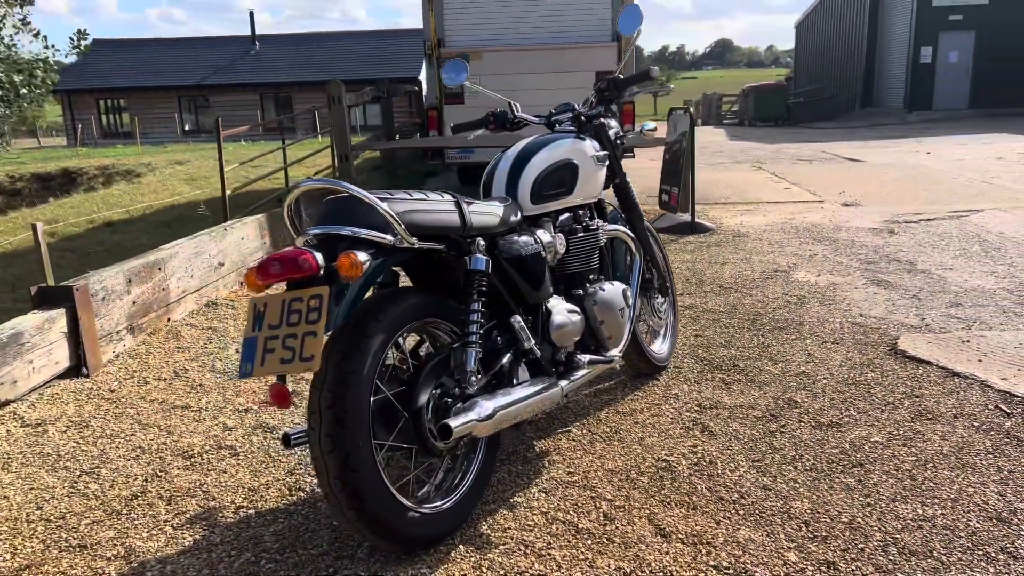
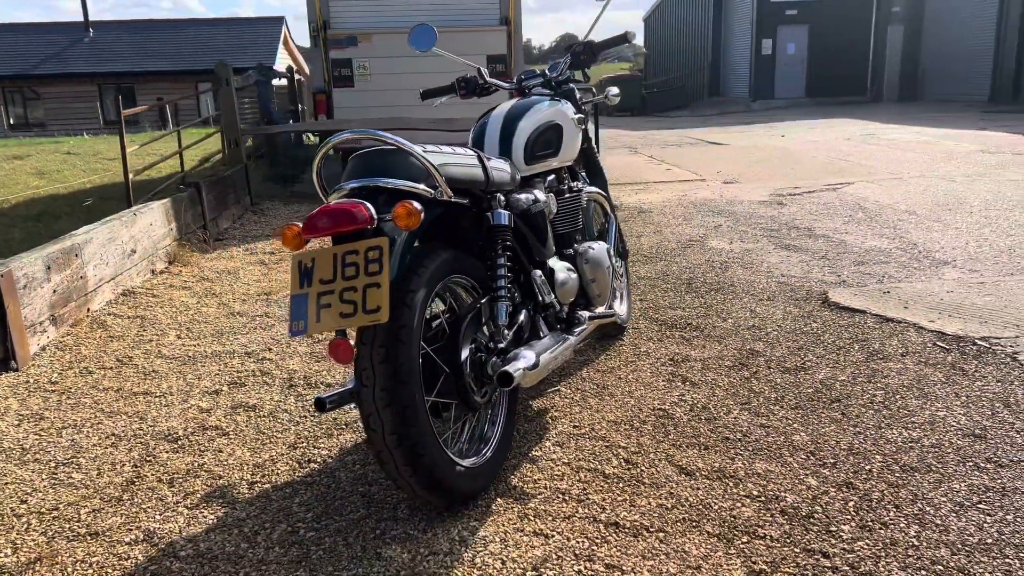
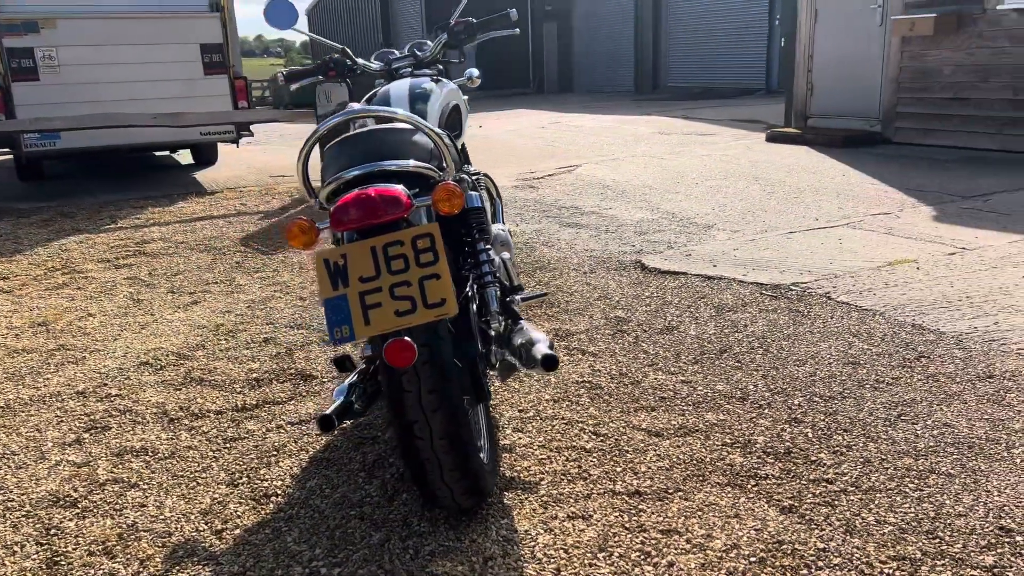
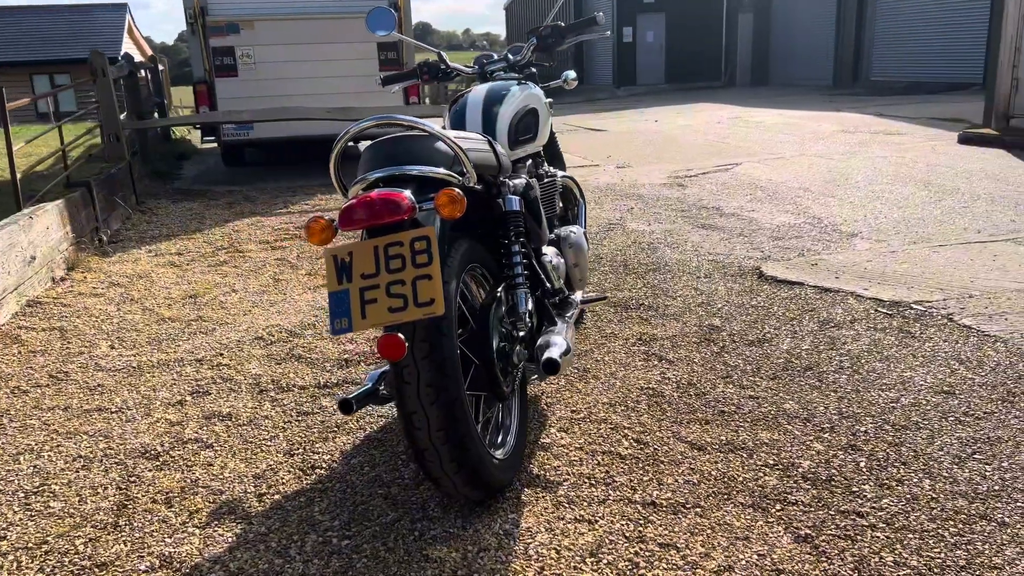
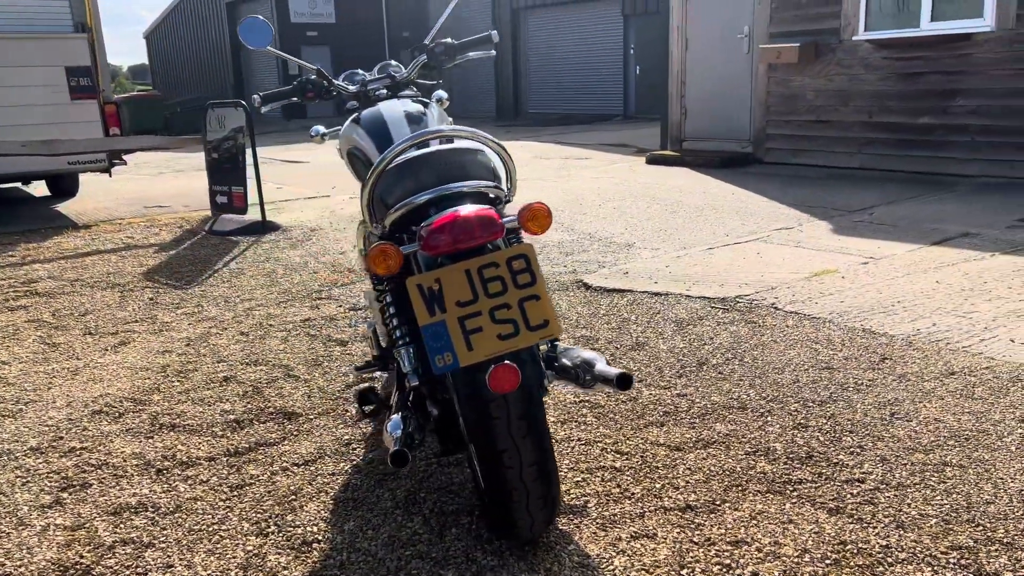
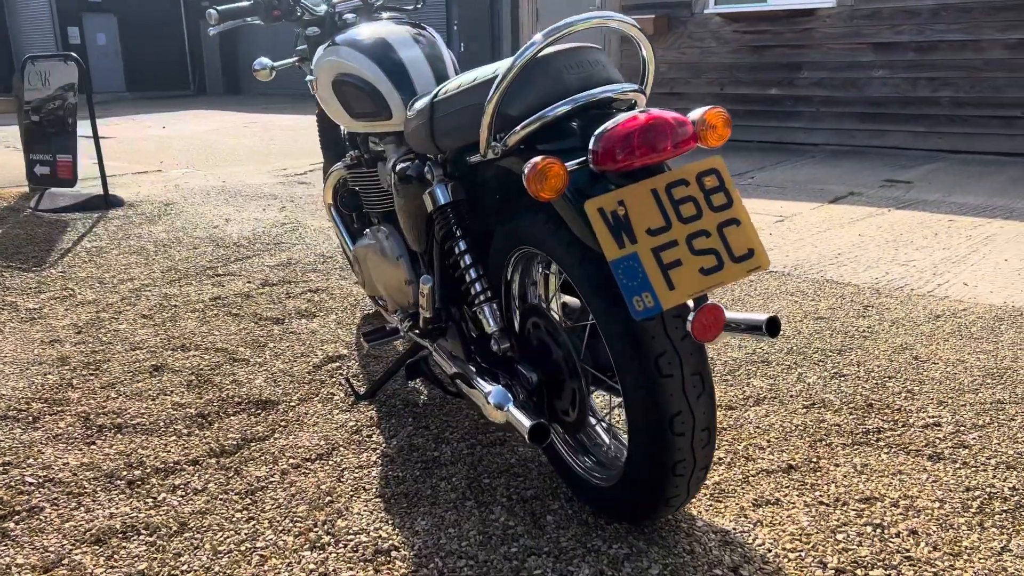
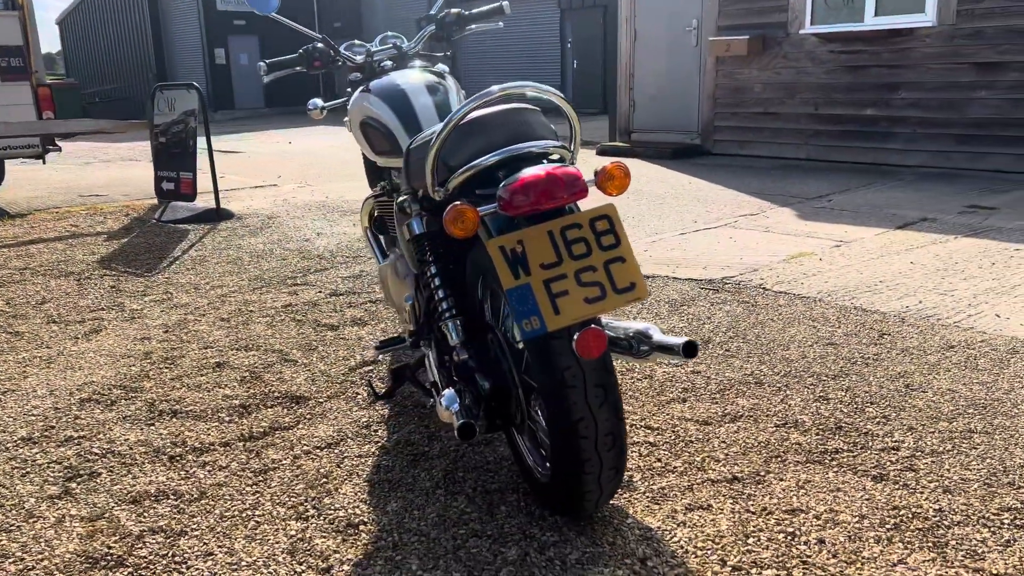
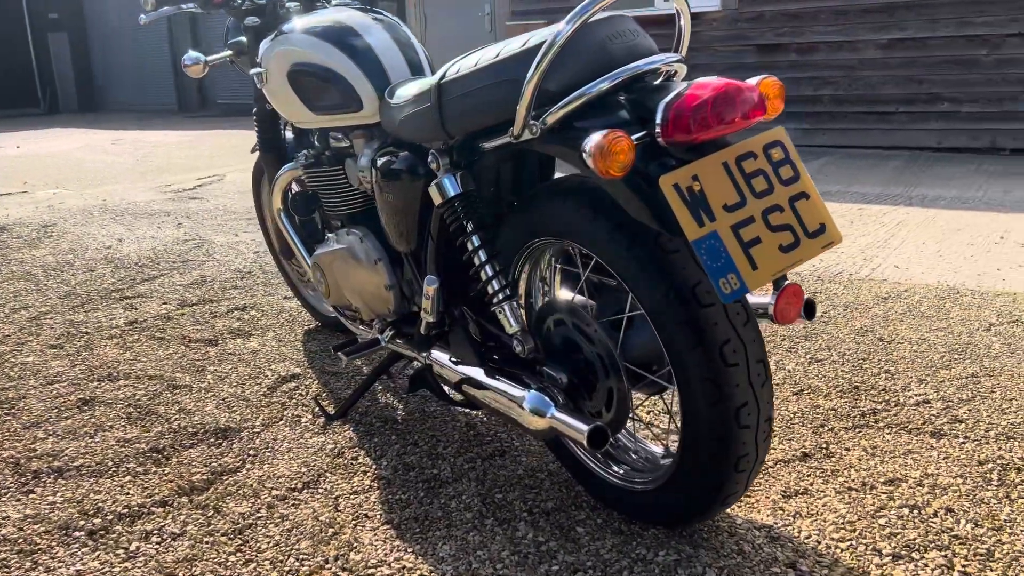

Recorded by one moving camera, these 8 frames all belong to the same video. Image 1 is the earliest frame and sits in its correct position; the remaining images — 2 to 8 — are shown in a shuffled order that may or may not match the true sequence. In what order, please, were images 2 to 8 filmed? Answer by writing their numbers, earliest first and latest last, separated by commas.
2, 4, 3, 5, 7, 6, 8
